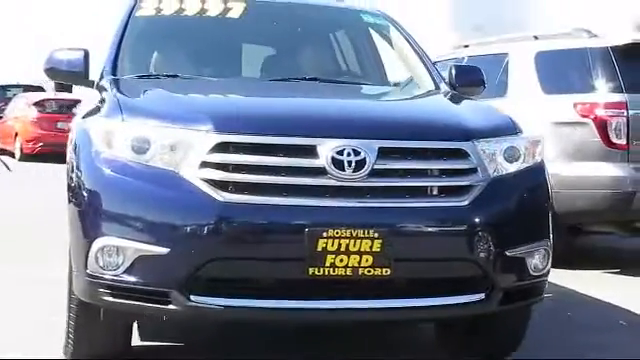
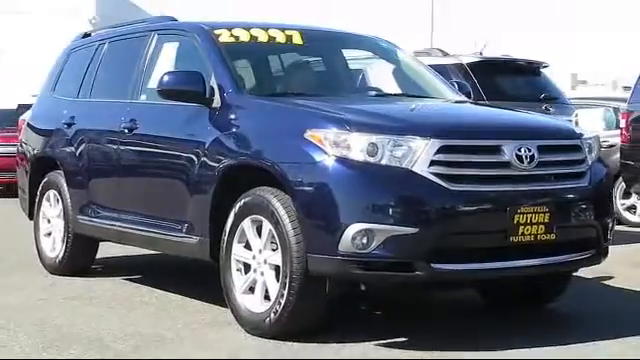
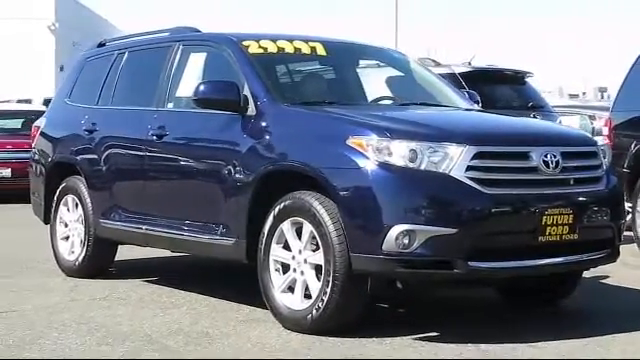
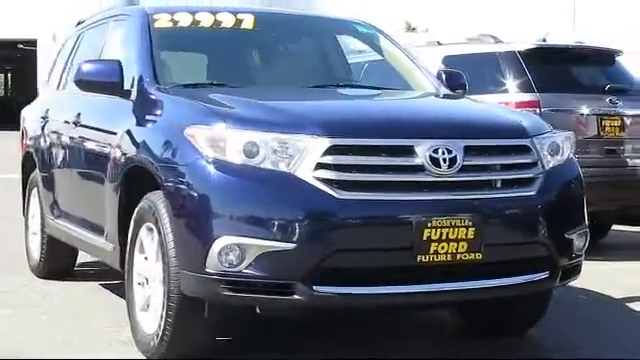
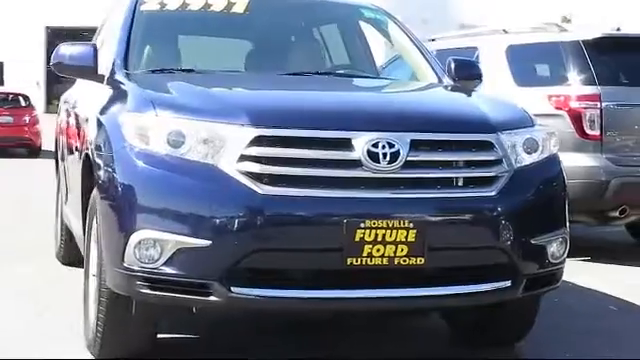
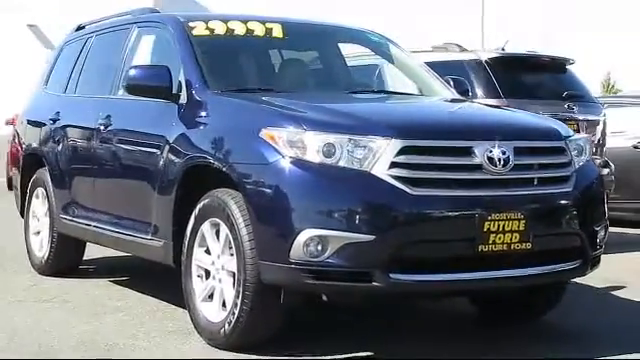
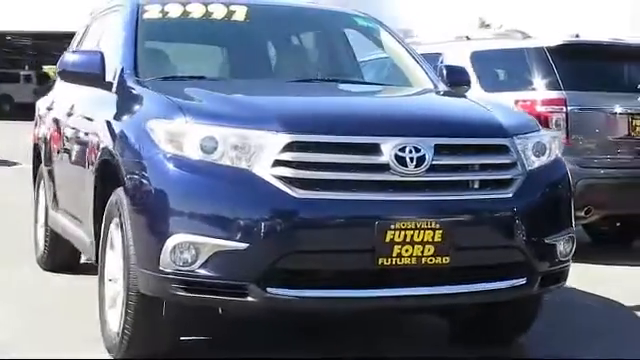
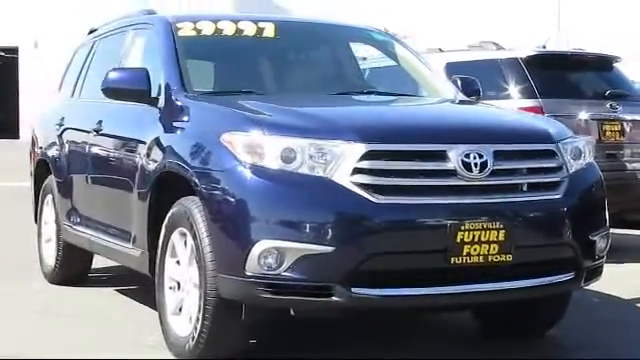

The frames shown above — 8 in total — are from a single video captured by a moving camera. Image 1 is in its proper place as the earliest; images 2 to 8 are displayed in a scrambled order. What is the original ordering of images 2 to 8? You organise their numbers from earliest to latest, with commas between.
5, 7, 4, 8, 6, 2, 3
